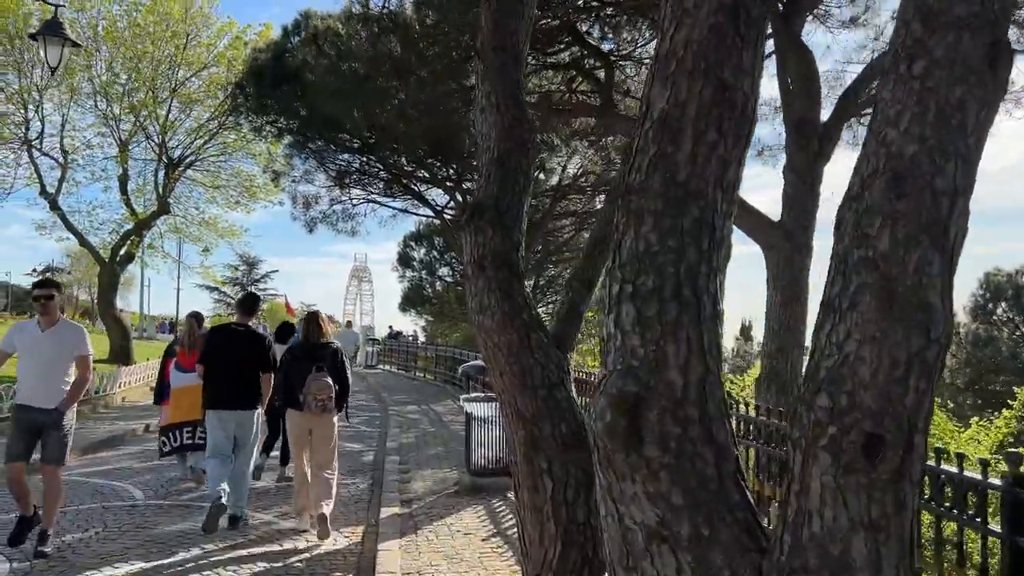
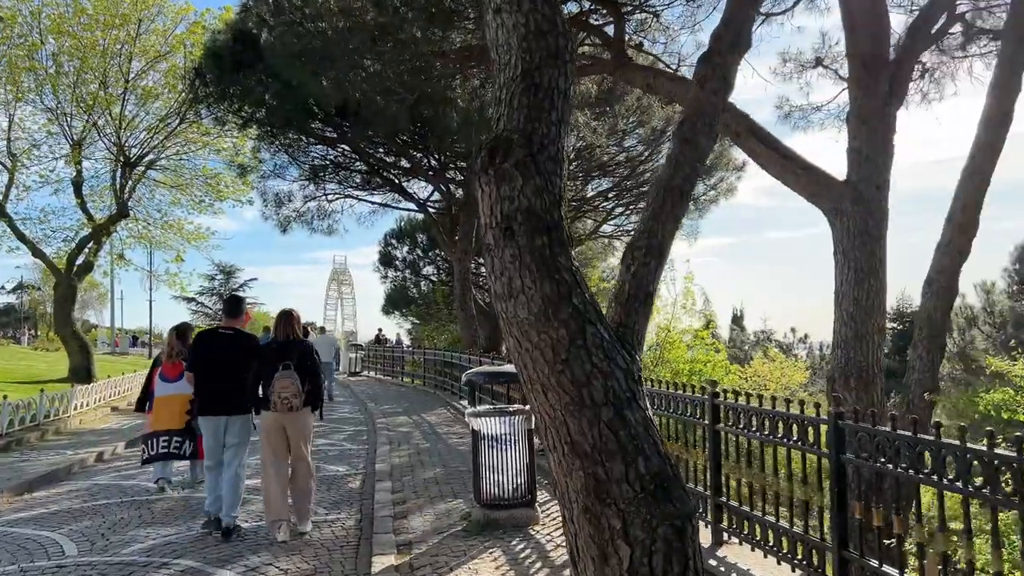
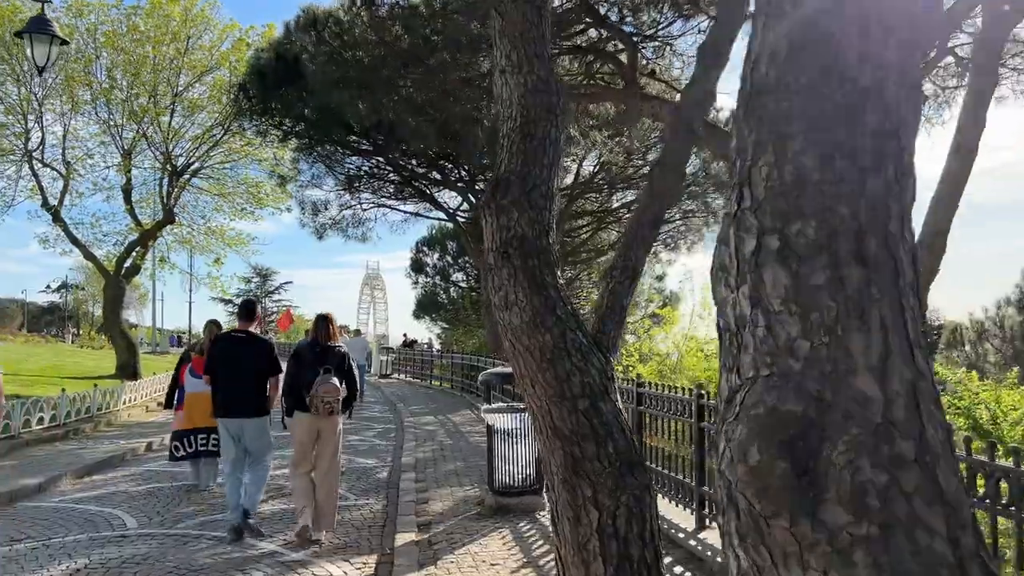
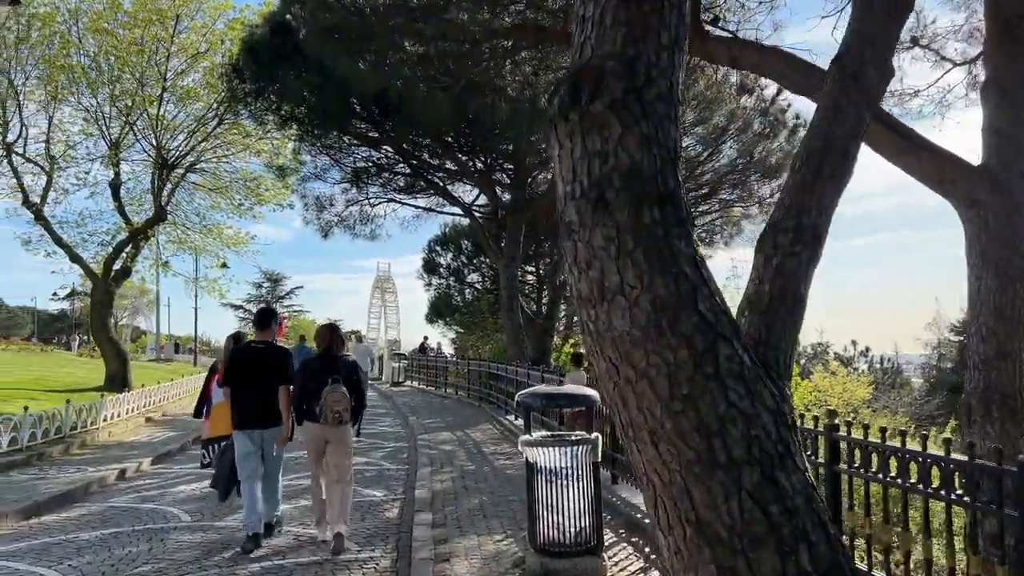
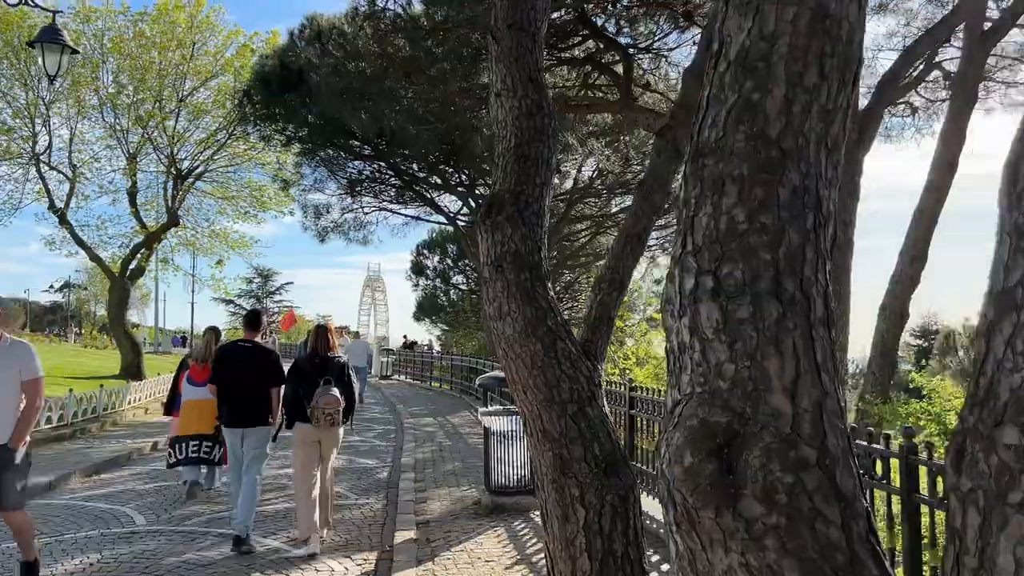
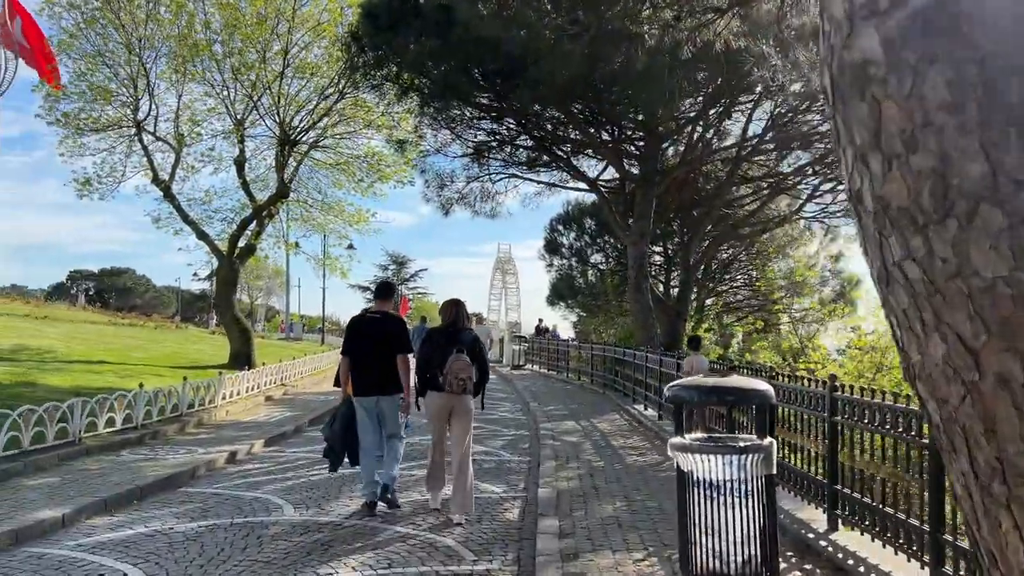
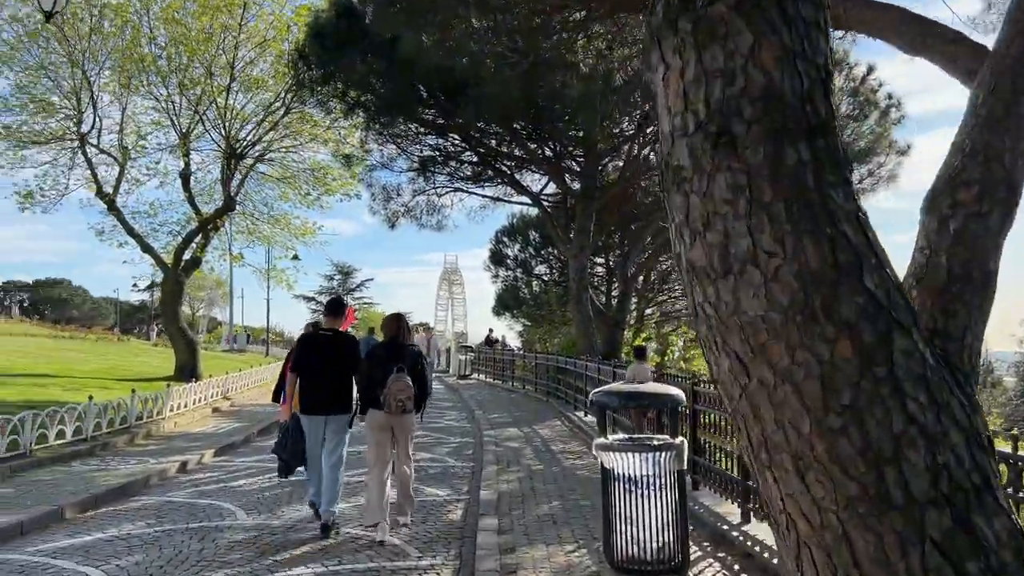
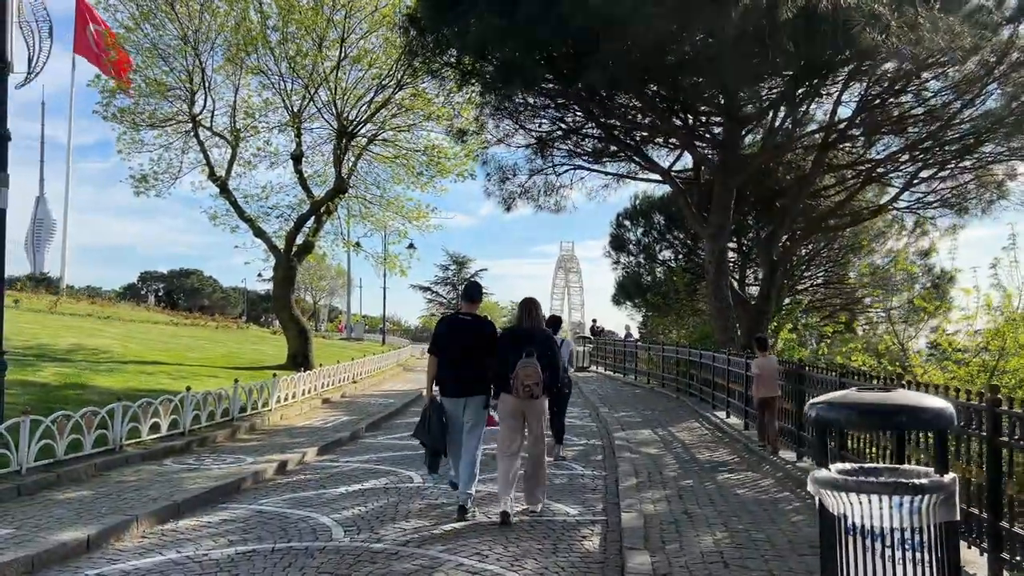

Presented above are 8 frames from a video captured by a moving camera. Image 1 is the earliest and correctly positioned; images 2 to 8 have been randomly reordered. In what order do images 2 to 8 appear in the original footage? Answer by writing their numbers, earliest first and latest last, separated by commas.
5, 3, 2, 4, 7, 6, 8
